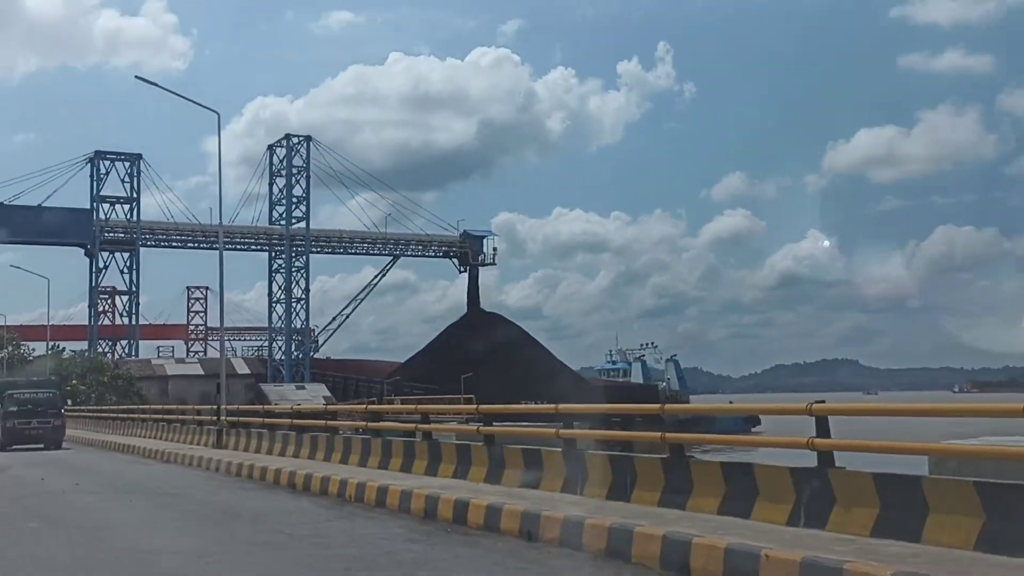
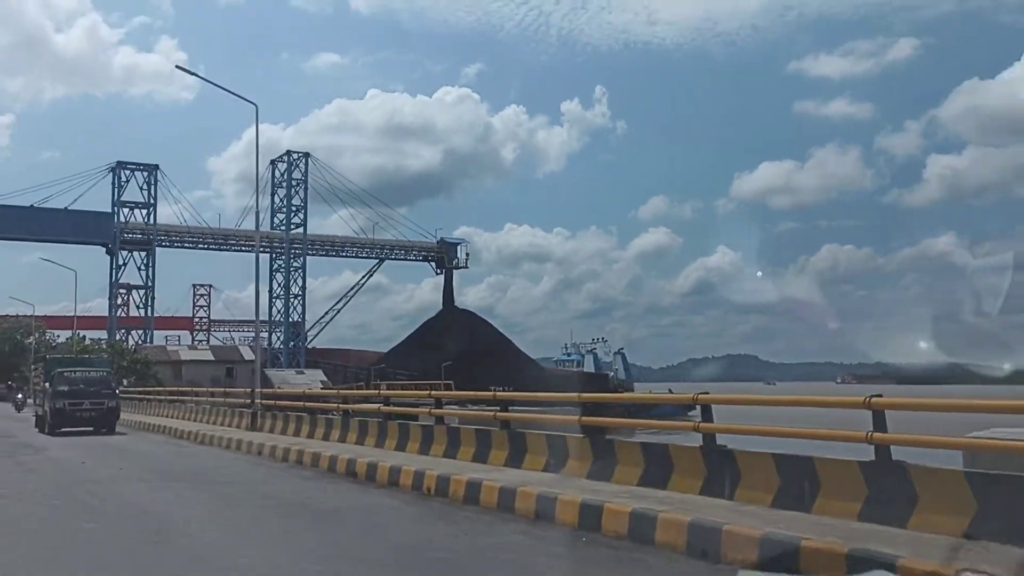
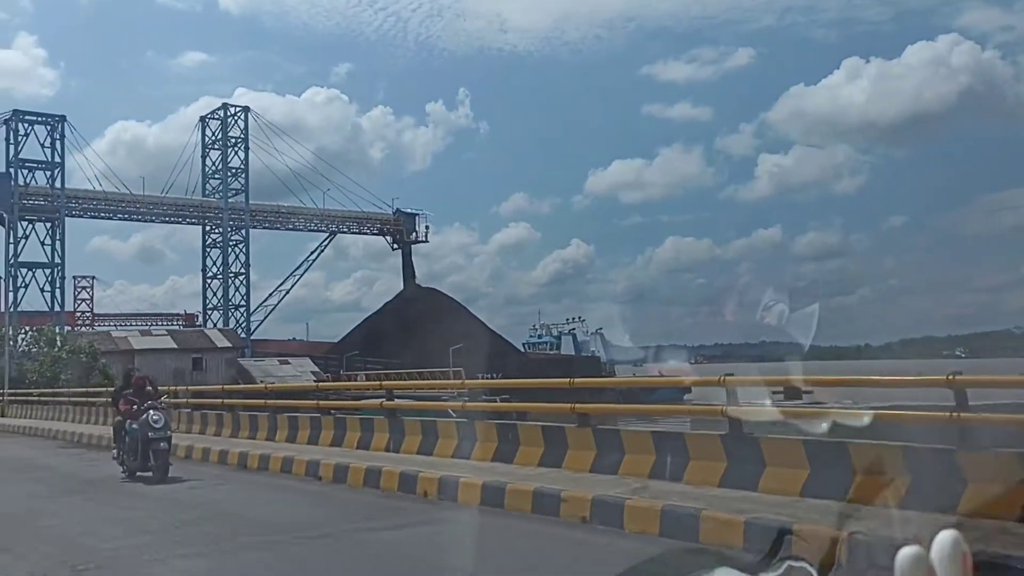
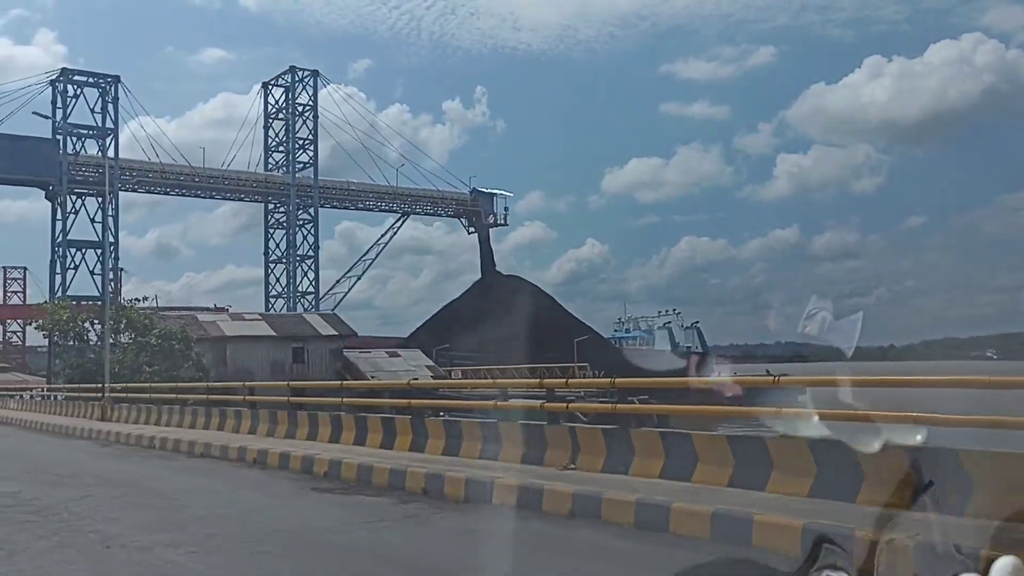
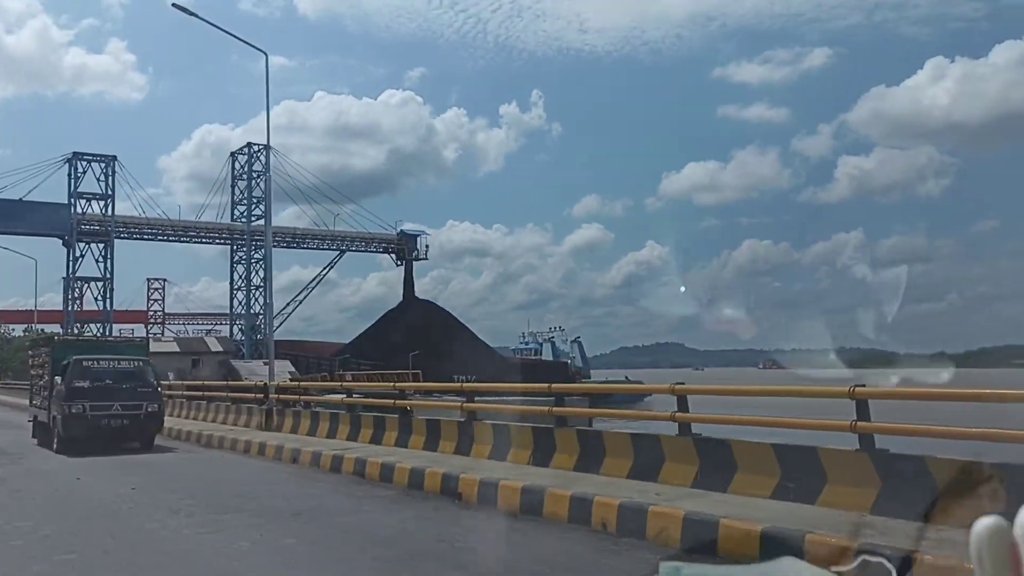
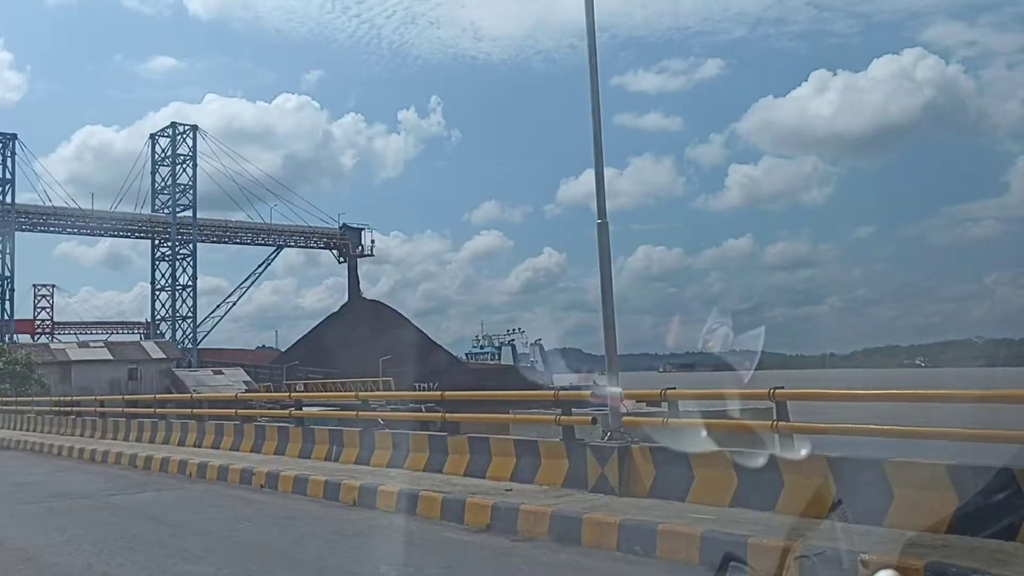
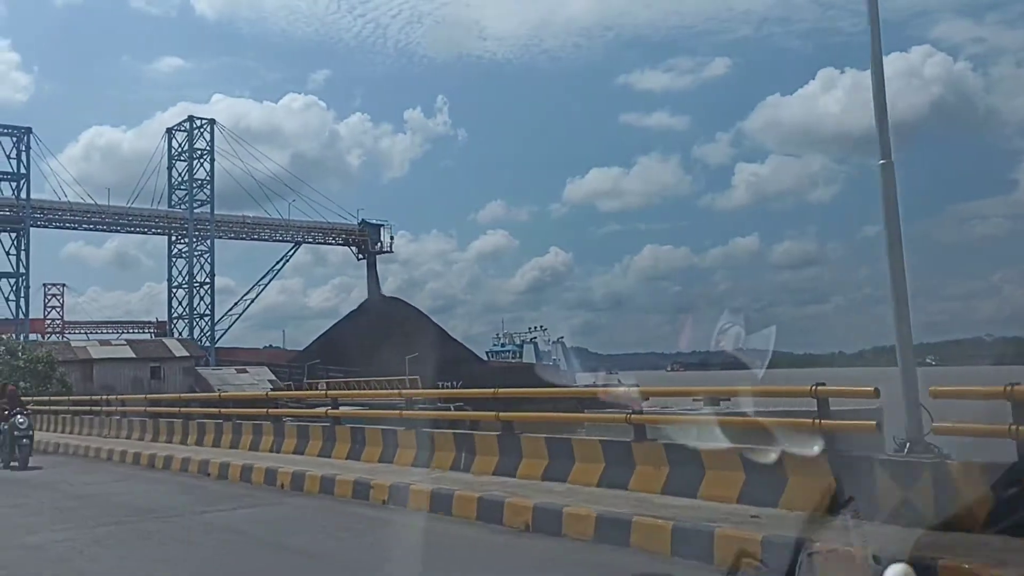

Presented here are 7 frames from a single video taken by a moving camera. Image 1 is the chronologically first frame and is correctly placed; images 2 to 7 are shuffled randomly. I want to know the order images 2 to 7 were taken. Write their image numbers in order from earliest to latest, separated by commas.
2, 5, 6, 7, 3, 4
